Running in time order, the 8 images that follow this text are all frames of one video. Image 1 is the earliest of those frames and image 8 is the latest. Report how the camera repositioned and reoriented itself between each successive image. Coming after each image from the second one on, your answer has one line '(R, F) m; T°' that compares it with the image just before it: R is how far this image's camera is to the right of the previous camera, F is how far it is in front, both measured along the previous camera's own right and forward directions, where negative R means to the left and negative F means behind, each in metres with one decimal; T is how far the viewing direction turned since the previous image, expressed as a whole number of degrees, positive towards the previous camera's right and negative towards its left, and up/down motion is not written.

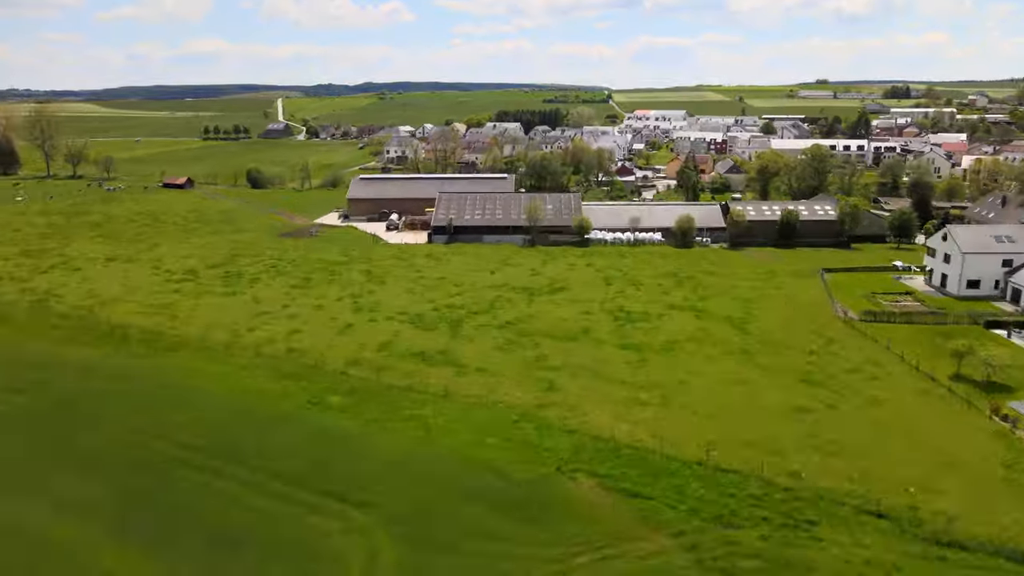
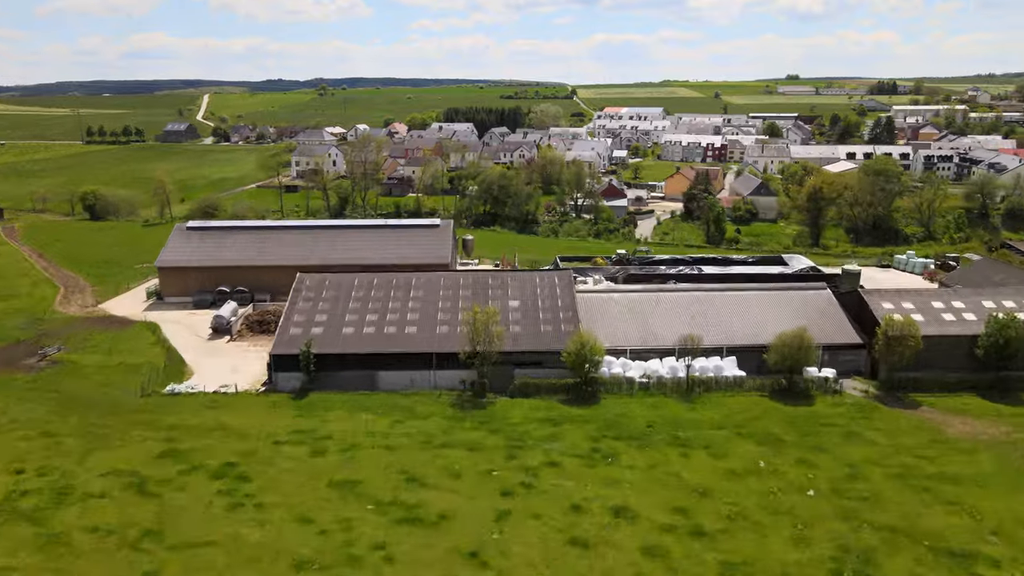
(+1.1, +23.7) m; +3°
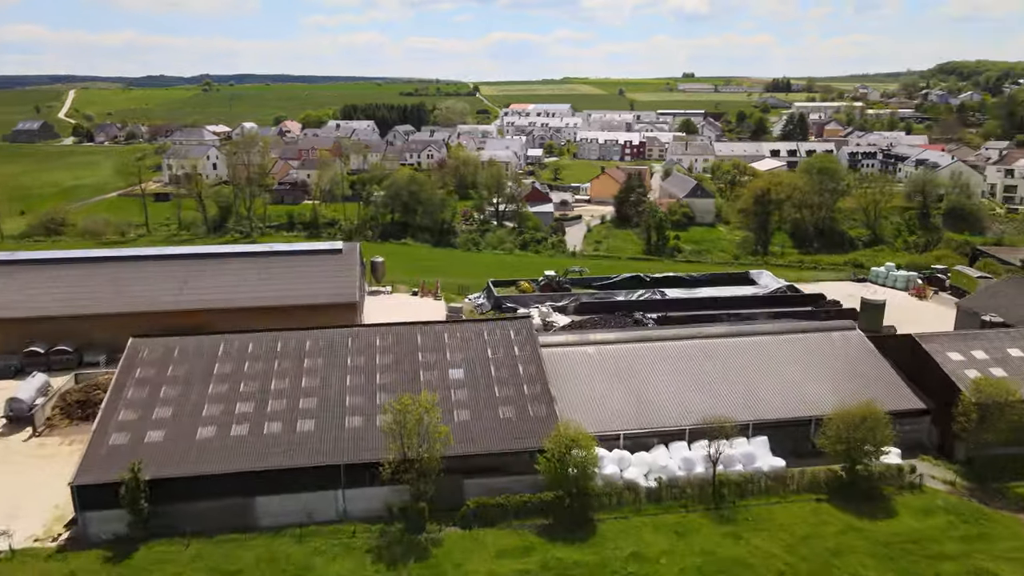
(-0.8, +7.4) m; +7°
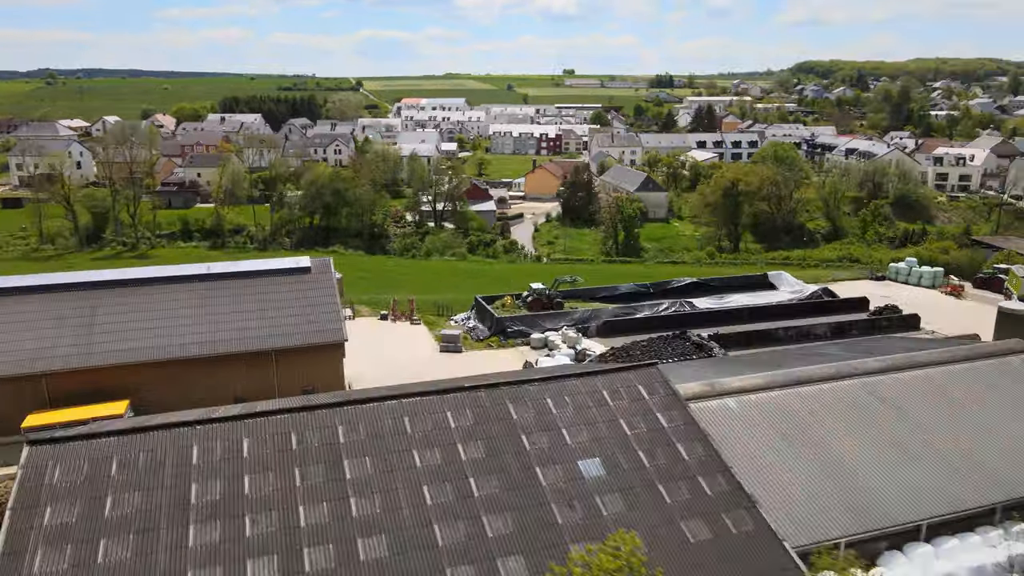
(-4.1, +6.6) m; +9°
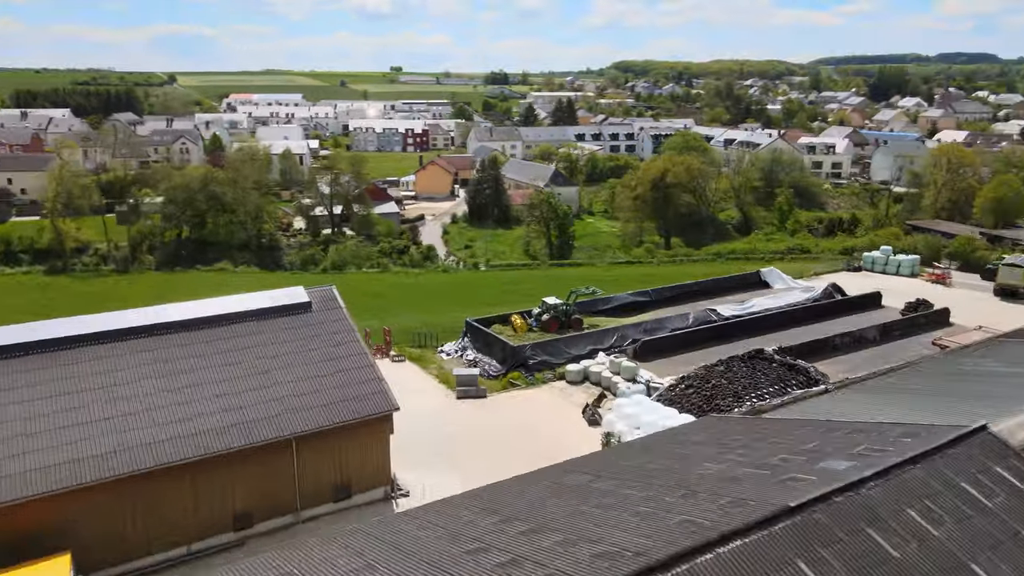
(-4.8, +5.6) m; +13°
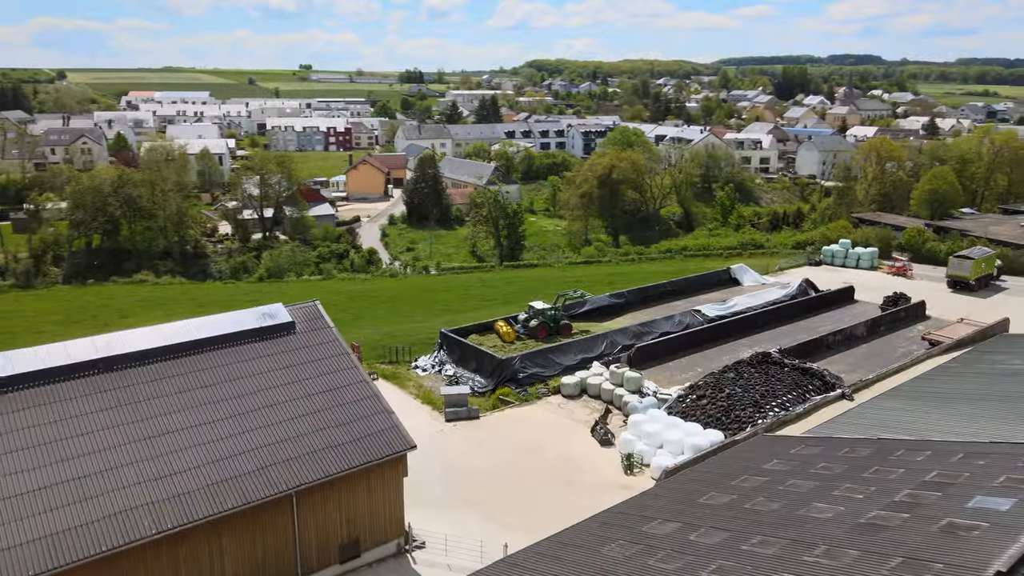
(-1.6, +1.8) m; +6°
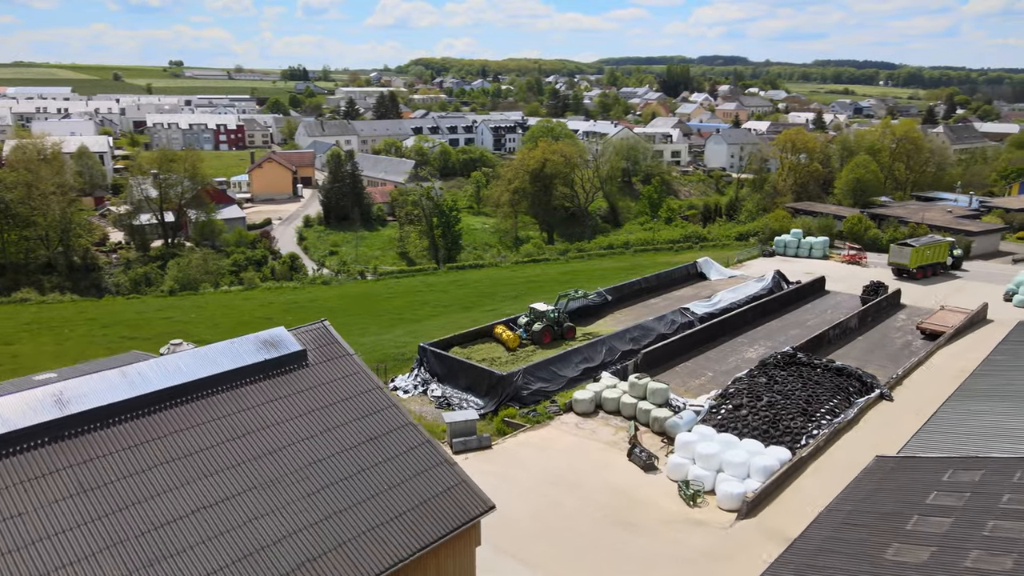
(-2.2, +2.4) m; +9°
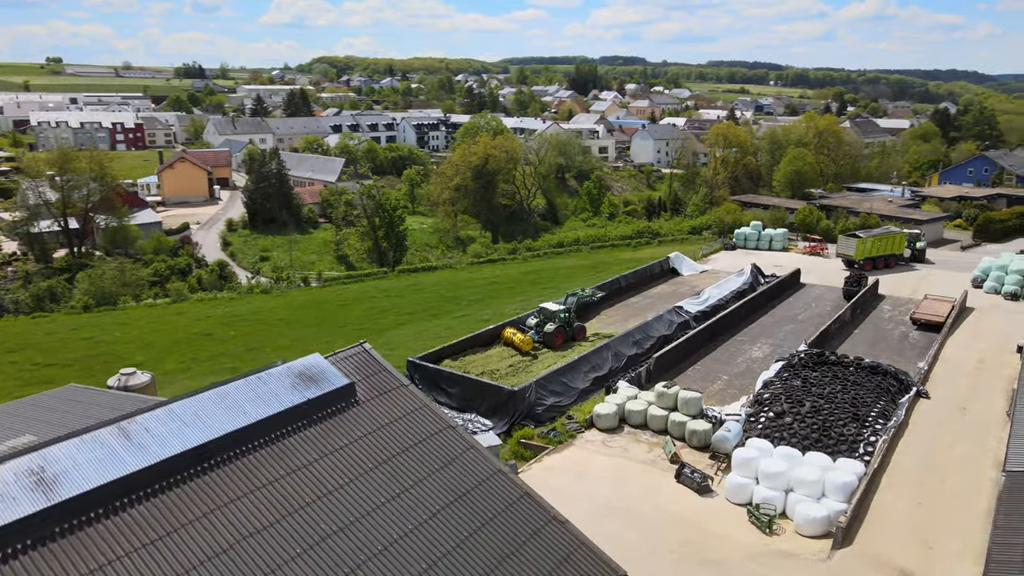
(-1.8, +1.9) m; +7°
